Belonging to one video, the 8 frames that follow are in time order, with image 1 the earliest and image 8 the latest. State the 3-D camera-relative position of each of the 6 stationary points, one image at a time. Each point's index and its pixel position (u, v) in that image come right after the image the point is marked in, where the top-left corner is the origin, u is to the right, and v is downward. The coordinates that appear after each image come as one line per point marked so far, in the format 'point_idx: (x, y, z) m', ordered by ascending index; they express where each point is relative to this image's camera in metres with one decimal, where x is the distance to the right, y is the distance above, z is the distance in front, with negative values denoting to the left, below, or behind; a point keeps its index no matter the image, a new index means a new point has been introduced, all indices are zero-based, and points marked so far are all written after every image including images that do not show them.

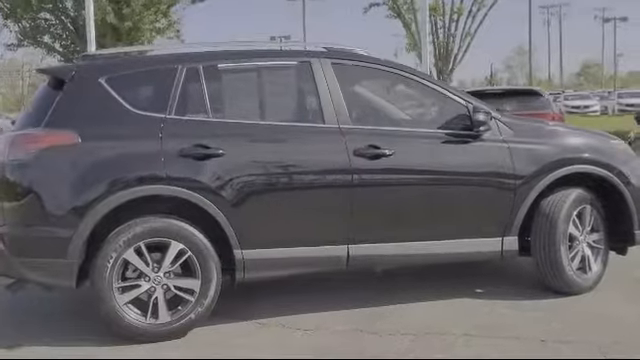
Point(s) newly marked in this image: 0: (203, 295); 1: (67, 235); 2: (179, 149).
0: (-0.8, -0.8, +4.8) m
1: (-1.6, -0.4, +4.6) m
2: (-0.9, +0.2, +4.8) m
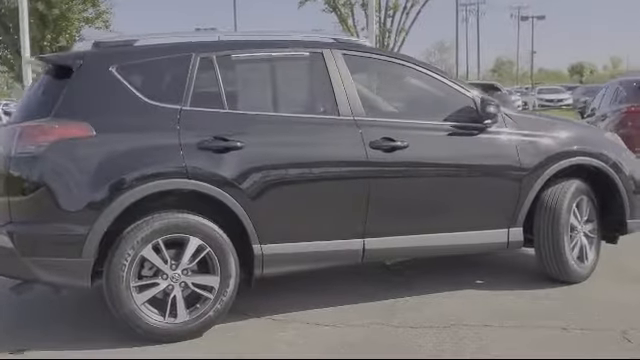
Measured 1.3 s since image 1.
0: (-0.7, -0.8, +4.7) m
1: (-1.5, -0.3, +4.3) m
2: (-0.8, +0.3, +4.6) m
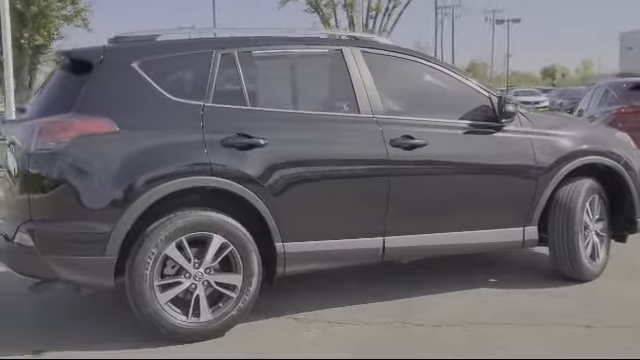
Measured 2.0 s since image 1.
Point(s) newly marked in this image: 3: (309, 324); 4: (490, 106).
0: (-0.5, -0.7, +4.6) m
1: (-1.3, -0.3, +4.3) m
2: (-0.6, +0.3, +4.6) m
3: (0.0, -1.0, +4.8) m
4: (+1.3, +0.6, +5.5) m
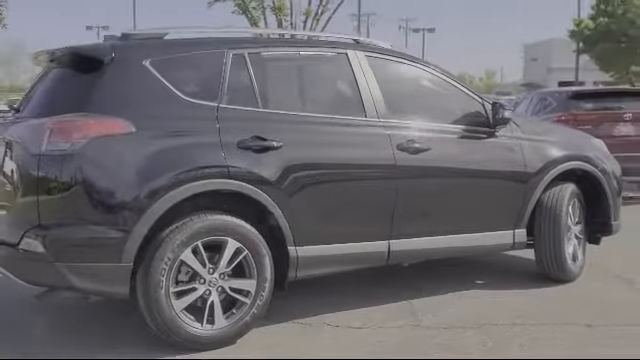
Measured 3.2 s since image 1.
0: (-0.4, -0.8, +4.5) m
1: (-1.1, -0.3, +4.1) m
2: (-0.5, +0.2, +4.5) m
3: (0.0, -1.0, +4.8) m
4: (+1.3, +0.5, +5.6) m
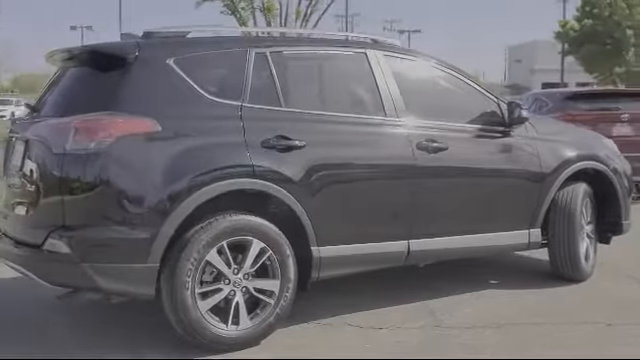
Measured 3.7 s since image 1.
0: (-0.2, -0.8, +4.5) m
1: (-1.0, -0.3, +4.0) m
2: (-0.4, +0.2, +4.4) m
3: (+0.2, -1.0, +4.8) m
4: (+1.4, +0.6, +5.6) m
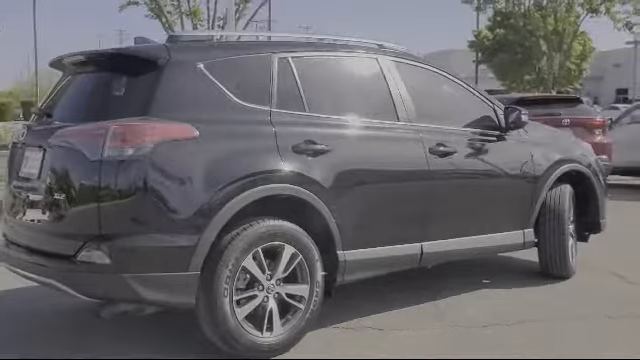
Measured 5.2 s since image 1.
0: (-0.1, -0.8, +4.5) m
1: (-0.7, -0.4, +3.9) m
2: (-0.2, +0.2, +4.4) m
3: (+0.3, -1.1, +4.8) m
4: (+1.5, +0.5, +5.8) m
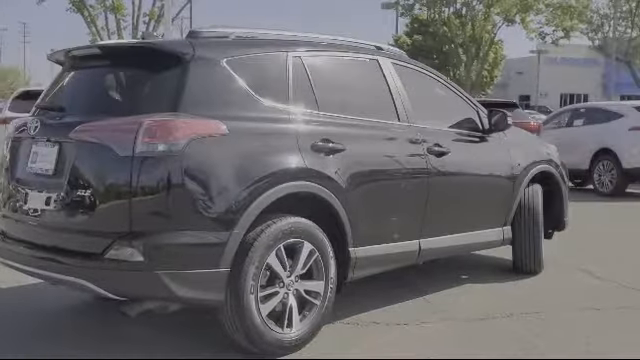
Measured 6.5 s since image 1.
0: (0.0, -0.8, +4.6) m
1: (-0.6, -0.3, +3.9) m
2: (-0.1, +0.2, +4.5) m
3: (+0.4, -1.0, +4.9) m
4: (+1.4, +0.5, +6.1) m
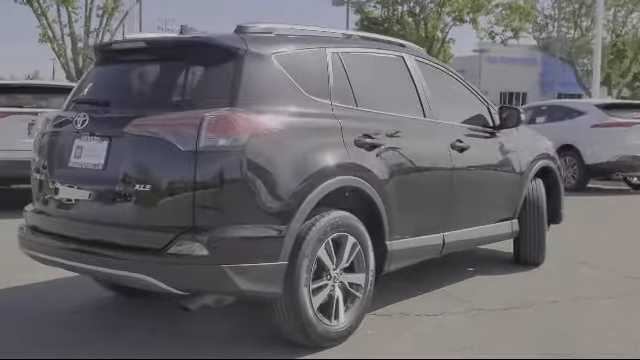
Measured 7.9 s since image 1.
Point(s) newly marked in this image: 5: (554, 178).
0: (+0.3, -0.7, +4.6) m
1: (-0.3, -0.3, +4.0) m
2: (+0.2, +0.3, +4.5) m
3: (+0.6, -1.0, +5.0) m
4: (+1.5, +0.6, +6.3) m
5: (+2.4, 0.0, +7.2) m
